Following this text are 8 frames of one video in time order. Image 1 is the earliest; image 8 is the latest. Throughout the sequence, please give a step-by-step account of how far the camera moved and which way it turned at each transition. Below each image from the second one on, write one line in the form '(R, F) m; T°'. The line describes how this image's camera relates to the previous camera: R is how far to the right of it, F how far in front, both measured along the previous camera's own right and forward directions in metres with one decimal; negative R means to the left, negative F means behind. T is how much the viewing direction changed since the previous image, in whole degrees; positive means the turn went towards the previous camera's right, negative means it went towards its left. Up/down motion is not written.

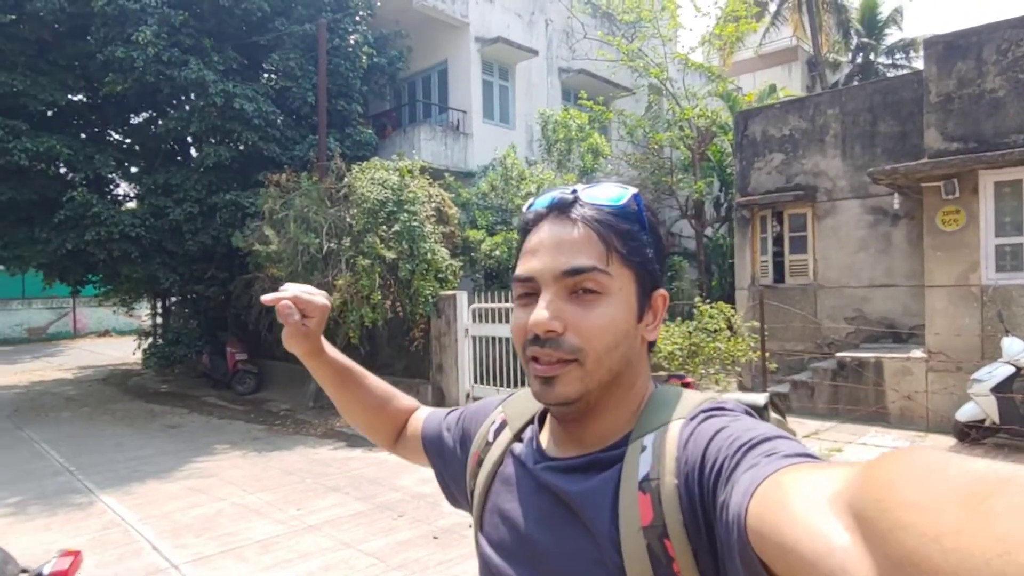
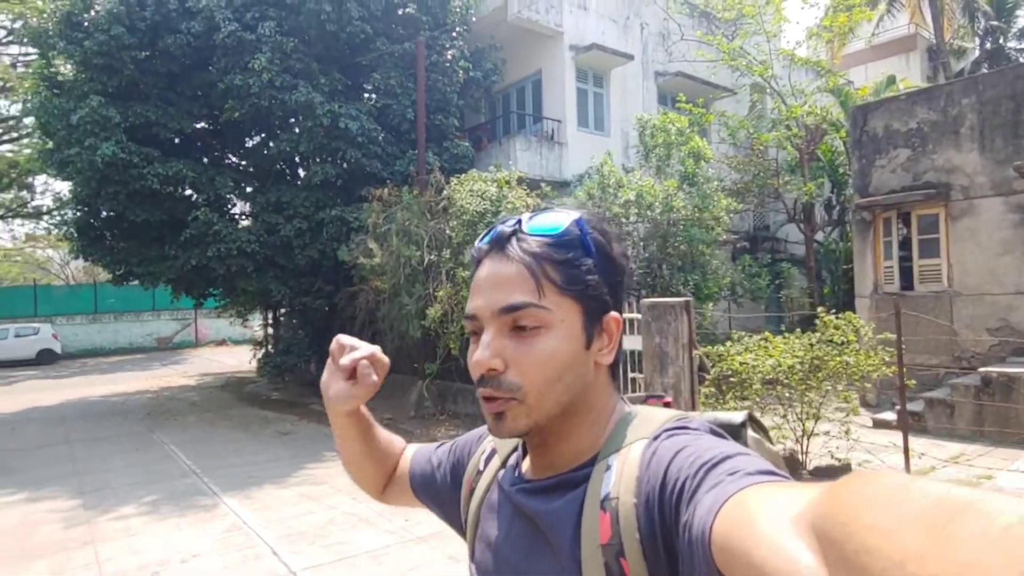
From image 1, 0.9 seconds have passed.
(-0.1, +0.1) m; -8°
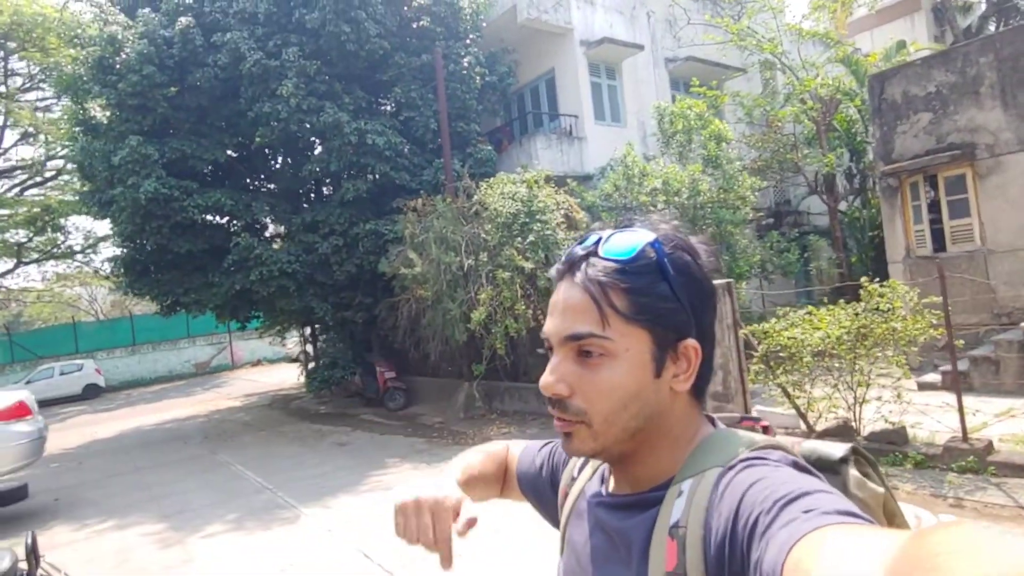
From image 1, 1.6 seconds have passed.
(-0.3, -0.2) m; -1°
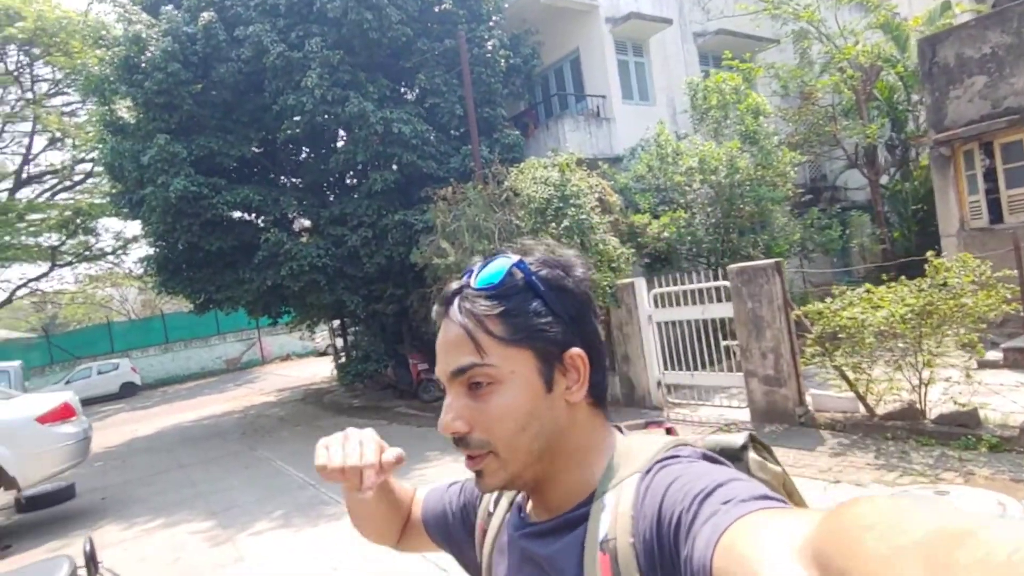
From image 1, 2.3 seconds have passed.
(-0.2, +0.2) m; -2°
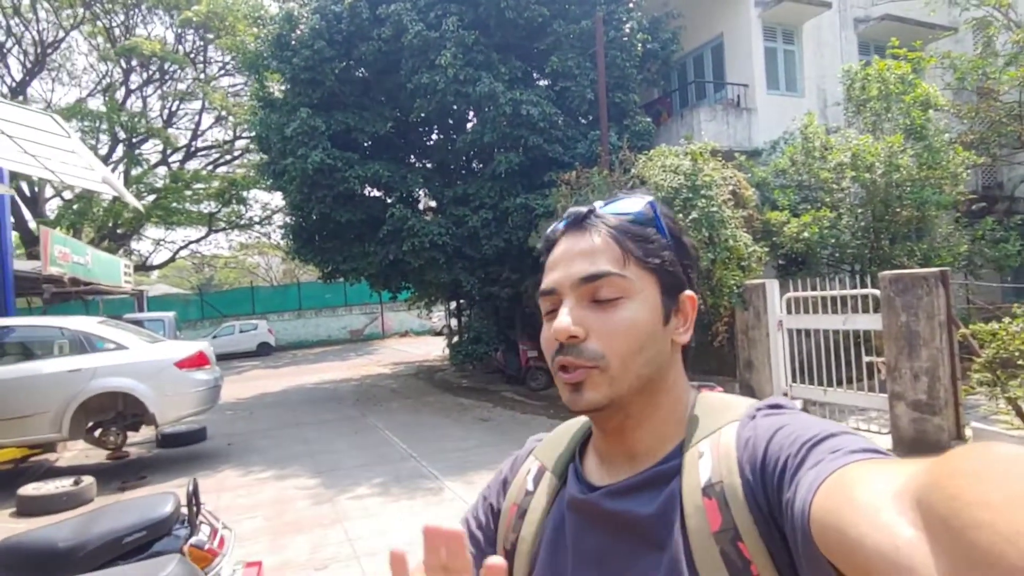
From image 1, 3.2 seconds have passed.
(0.0, +0.2) m; -10°
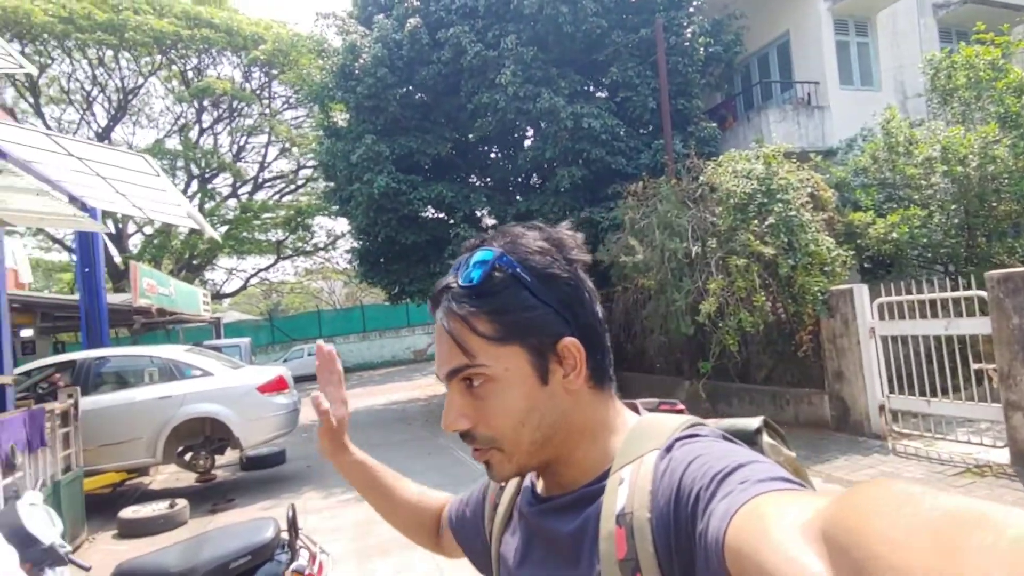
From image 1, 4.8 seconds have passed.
(-0.2, +0.1) m; -5°
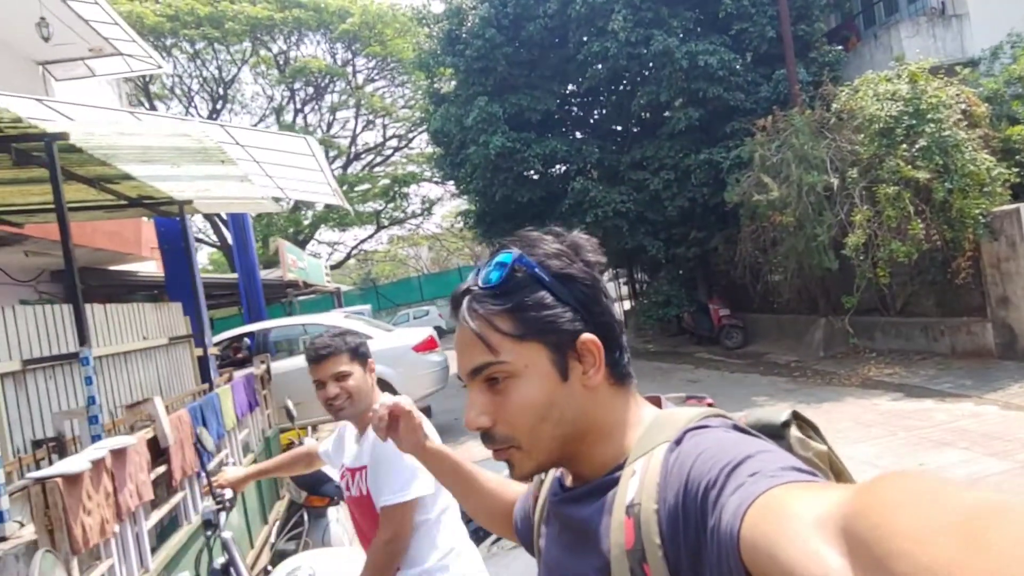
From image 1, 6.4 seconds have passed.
(-0.7, -0.2) m; -7°
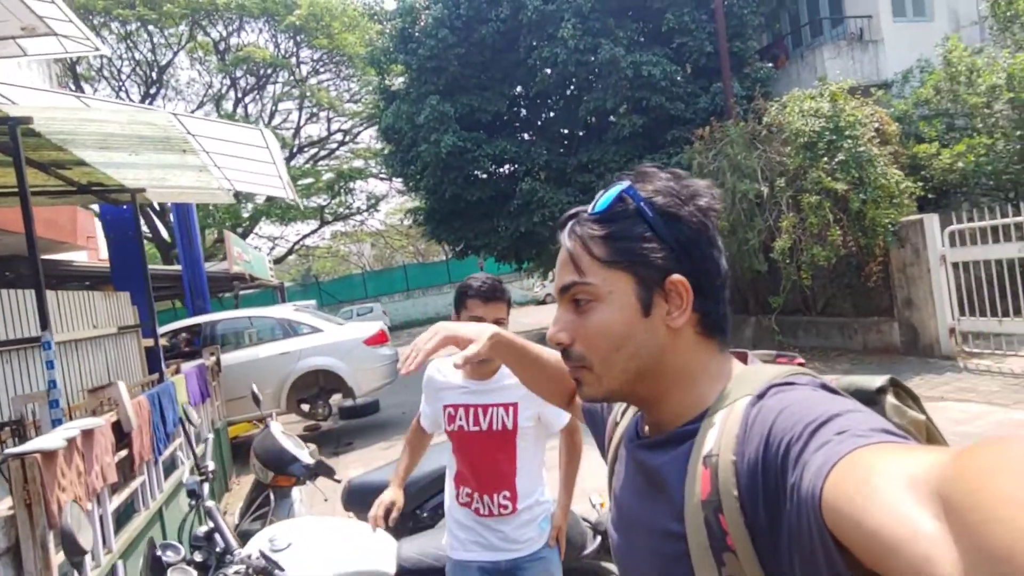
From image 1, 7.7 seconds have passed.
(-0.1, -0.3) m; +5°
